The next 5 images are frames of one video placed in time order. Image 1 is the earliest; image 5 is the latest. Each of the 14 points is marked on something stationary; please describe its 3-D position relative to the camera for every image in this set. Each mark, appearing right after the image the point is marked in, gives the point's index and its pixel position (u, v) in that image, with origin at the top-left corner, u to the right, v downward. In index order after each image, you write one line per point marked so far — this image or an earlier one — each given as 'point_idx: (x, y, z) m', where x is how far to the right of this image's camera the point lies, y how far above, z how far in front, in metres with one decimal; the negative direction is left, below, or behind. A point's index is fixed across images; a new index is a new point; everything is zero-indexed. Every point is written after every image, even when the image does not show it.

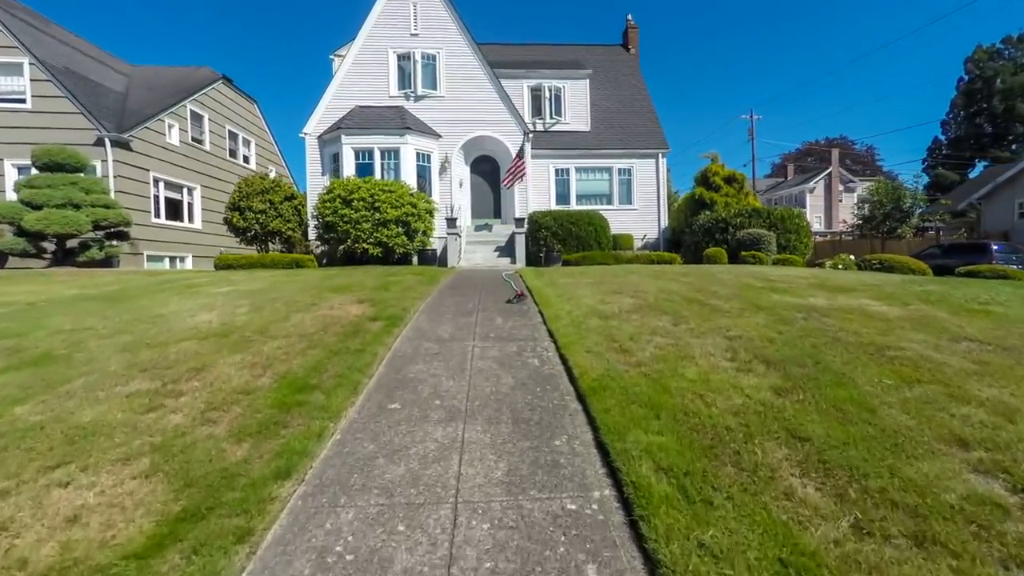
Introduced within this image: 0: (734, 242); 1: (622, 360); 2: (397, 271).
0: (+9.0, +1.8, +18.7) m
1: (+1.0, -0.7, +4.2) m
2: (-2.8, +0.3, +11.6) m
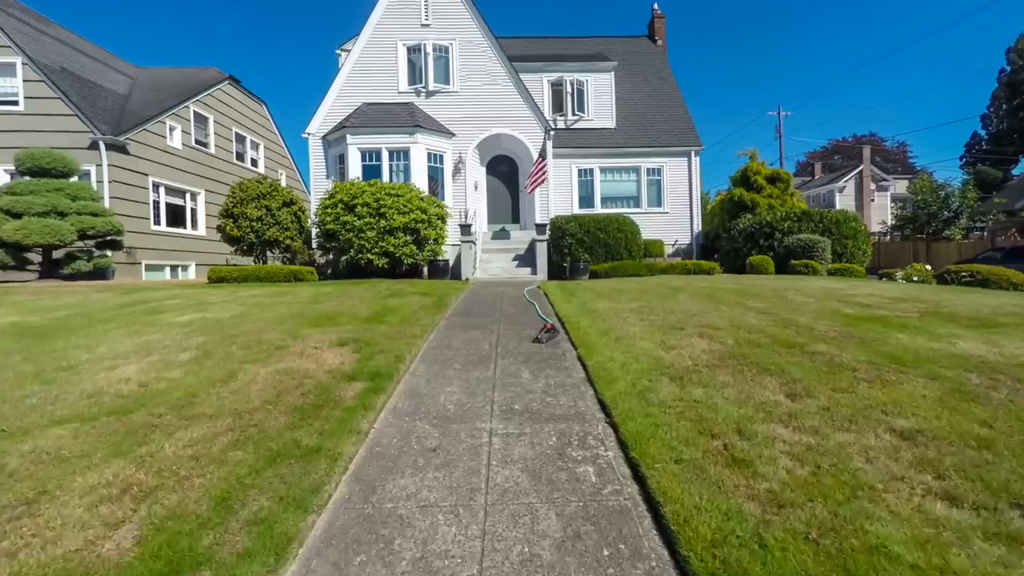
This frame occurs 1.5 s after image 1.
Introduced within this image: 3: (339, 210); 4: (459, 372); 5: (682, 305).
0: (+9.7, +1.4, +16.7) m
1: (+1.2, -1.0, +2.4) m
2: (-2.3, -0.1, +10.0) m
3: (-5.3, +2.4, +14.3) m
4: (-0.5, -0.8, +4.6) m
5: (+2.8, -0.3, +7.6) m
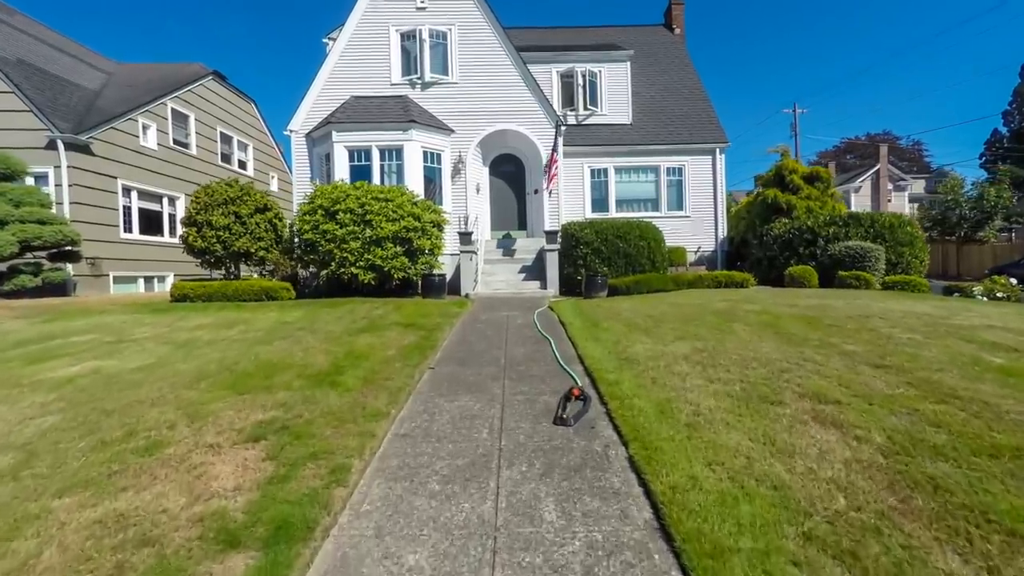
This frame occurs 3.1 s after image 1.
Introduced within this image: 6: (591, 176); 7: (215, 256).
0: (+9.9, +0.9, +14.7) m
1: (+1.3, -1.5, +0.5) m
2: (-2.2, -0.5, +8.1) m
3: (-5.2, +1.9, +12.5) m
4: (-0.4, -1.2, +2.6) m
5: (+2.9, -0.7, +5.6) m
6: (+3.3, +4.6, +19.4) m
7: (-8.2, +0.9, +12.8) m
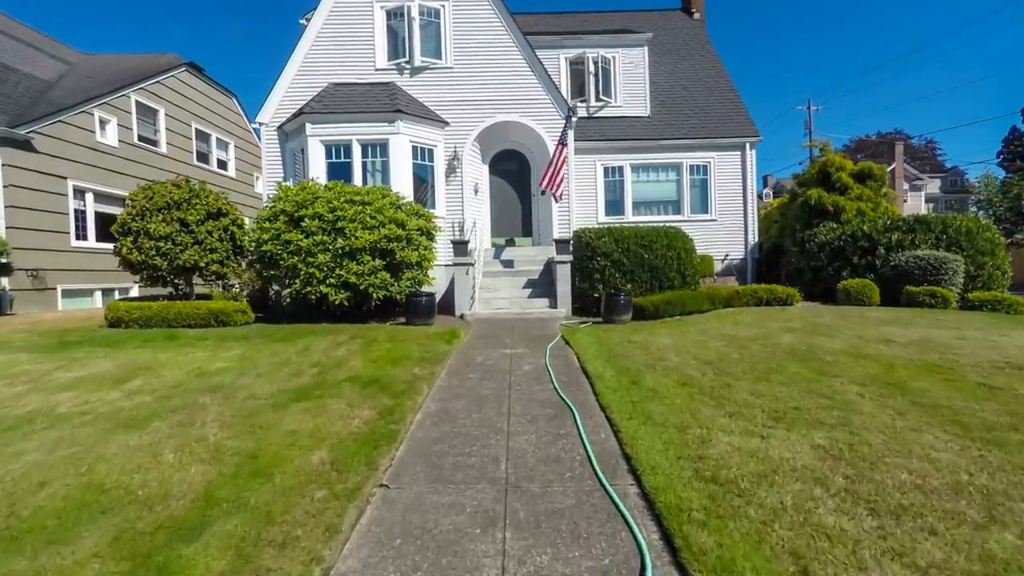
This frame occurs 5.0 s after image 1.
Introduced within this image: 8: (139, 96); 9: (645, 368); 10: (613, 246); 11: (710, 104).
0: (+10.0, +0.5, +12.4) m
1: (+1.3, -1.9, -1.8) m
2: (-2.1, -1.0, +5.8) m
3: (-5.1, +1.4, +10.3) m
4: (-0.4, -1.7, +0.4) m
5: (+2.9, -1.1, +3.3) m
6: (+3.4, +4.2, +17.2) m
7: (-8.1, +0.4, +10.6) m
8: (-14.5, +7.5, +18.3) m
9: (+1.7, -1.0, +5.7) m
10: (+2.5, +1.1, +11.8) m
11: (+7.7, +7.2, +18.2) m
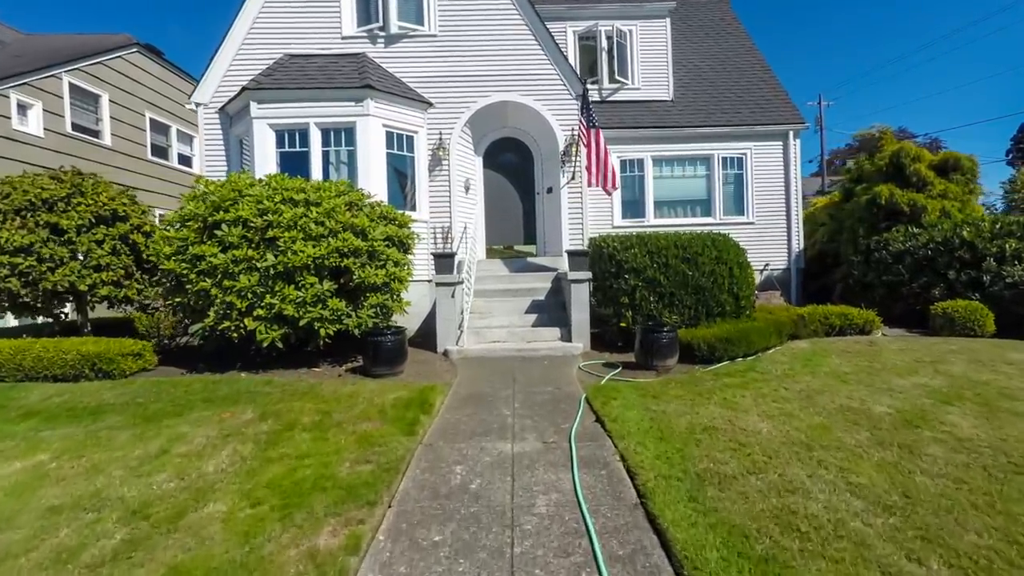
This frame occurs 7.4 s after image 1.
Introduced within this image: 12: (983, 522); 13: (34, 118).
0: (+10.0, 0.0, +9.4) m
1: (+1.3, -2.4, -4.7) m
2: (-2.1, -1.5, +2.9) m
3: (-5.1, +0.9, +7.3) m
4: (-0.4, -2.2, -2.6) m
5: (+2.9, -1.6, +0.4) m
6: (+3.4, +3.6, +14.3) m
7: (-8.1, -0.2, +7.6) m
8: (-14.5, +6.9, +15.3) m
9: (+1.7, -1.5, +2.8) m
10: (+2.5, +0.5, +8.8) m
11: (+7.7, +6.7, +15.3) m
12: (+3.0, -1.4, +2.9) m
13: (-14.6, +5.1, +14.1) m
